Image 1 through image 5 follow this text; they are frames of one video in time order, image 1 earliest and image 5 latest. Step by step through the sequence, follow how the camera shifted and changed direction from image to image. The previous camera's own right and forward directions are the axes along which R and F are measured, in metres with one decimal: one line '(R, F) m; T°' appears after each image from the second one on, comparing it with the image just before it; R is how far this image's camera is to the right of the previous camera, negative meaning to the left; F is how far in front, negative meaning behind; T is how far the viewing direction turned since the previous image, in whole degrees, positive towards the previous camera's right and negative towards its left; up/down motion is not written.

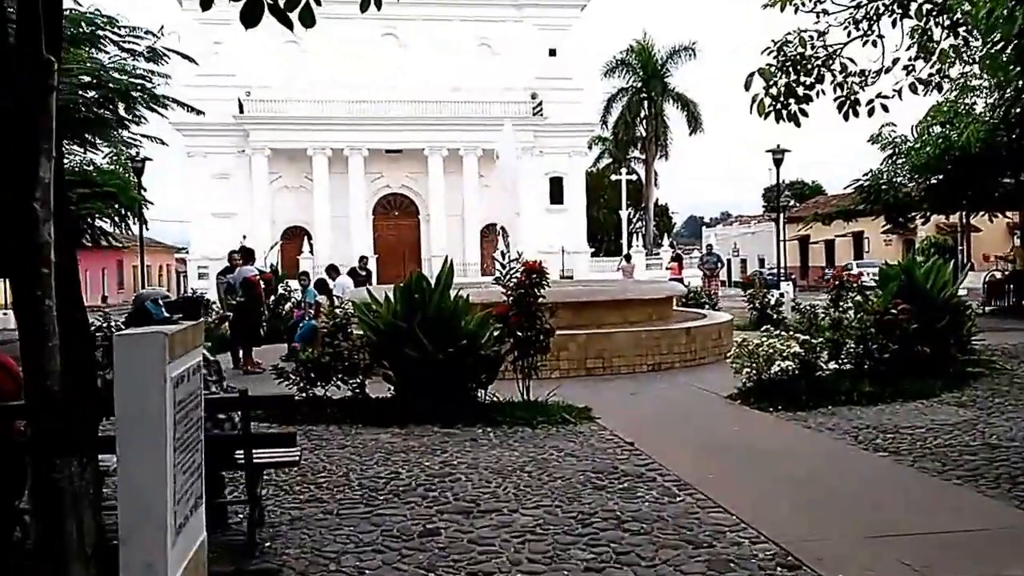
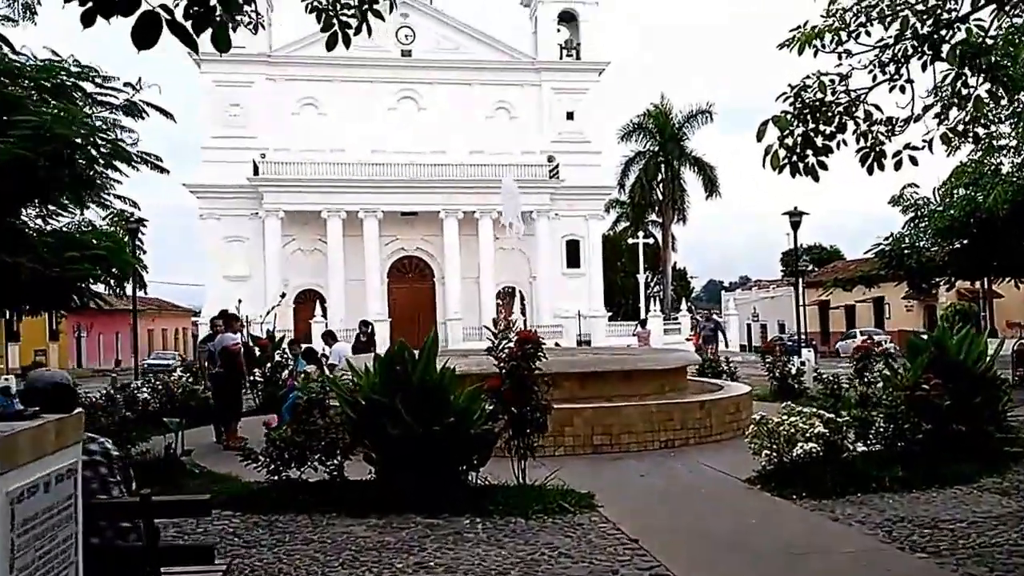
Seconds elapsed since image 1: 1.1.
(+0.2, +0.7) m; -1°
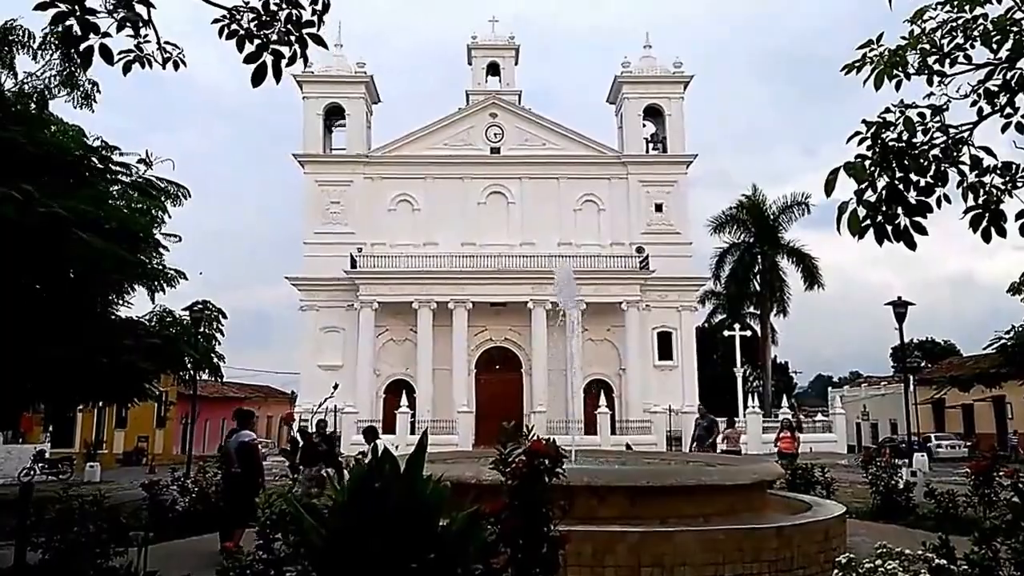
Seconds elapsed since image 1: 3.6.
(+0.5, +1.5) m; -6°
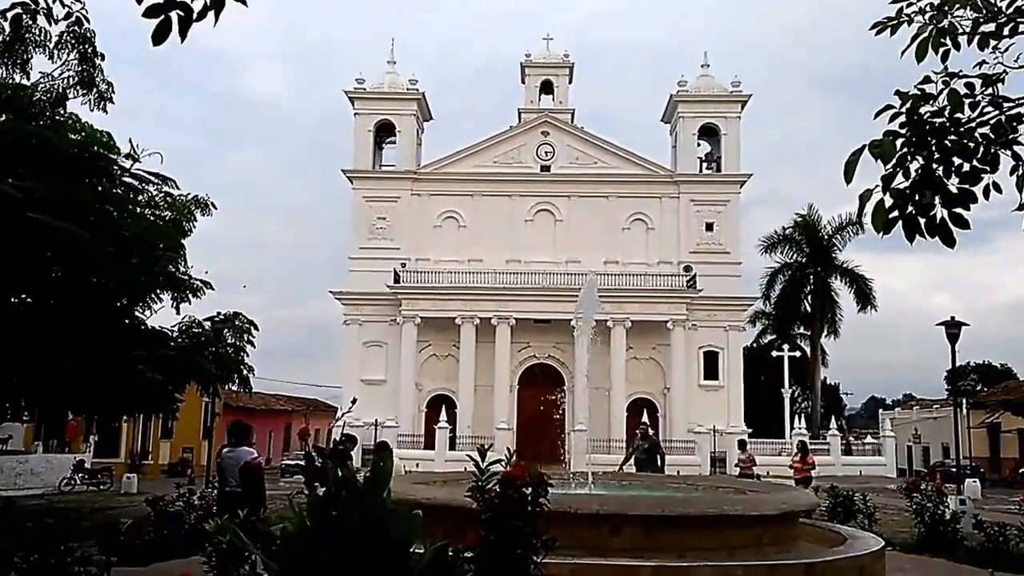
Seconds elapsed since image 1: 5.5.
(+0.3, +0.7) m; -3°
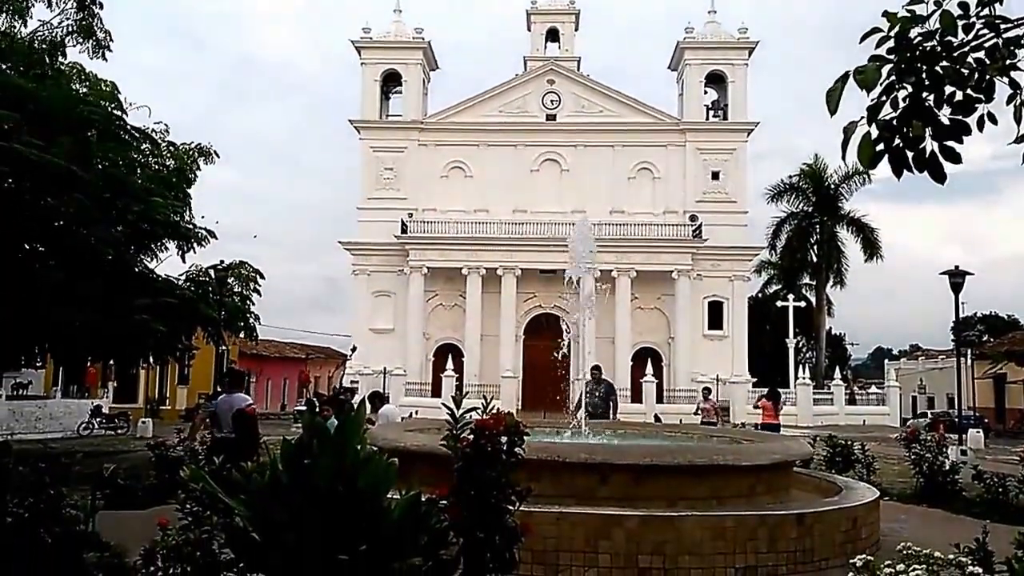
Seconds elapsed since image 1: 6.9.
(+0.2, +0.2) m; 0°
